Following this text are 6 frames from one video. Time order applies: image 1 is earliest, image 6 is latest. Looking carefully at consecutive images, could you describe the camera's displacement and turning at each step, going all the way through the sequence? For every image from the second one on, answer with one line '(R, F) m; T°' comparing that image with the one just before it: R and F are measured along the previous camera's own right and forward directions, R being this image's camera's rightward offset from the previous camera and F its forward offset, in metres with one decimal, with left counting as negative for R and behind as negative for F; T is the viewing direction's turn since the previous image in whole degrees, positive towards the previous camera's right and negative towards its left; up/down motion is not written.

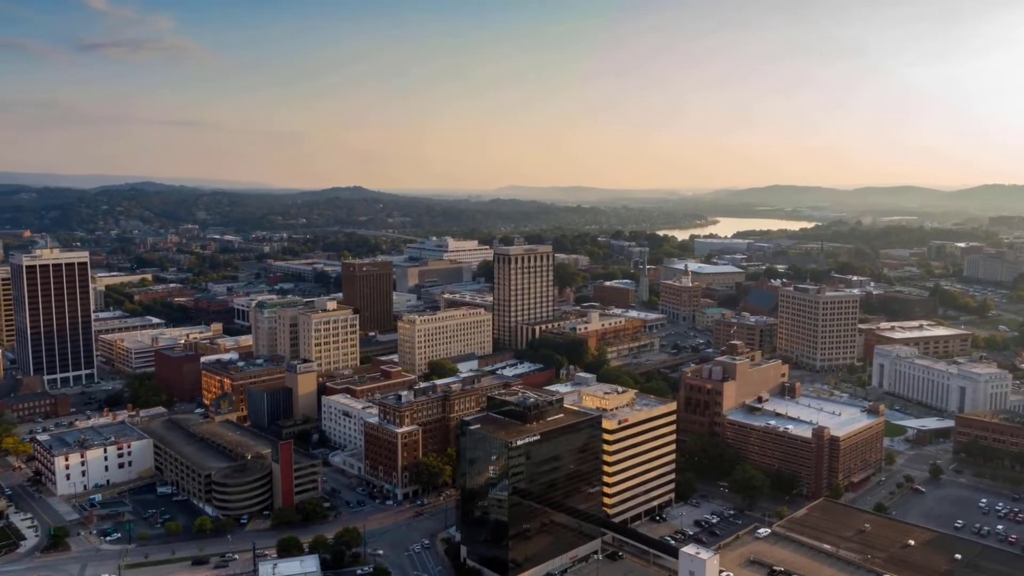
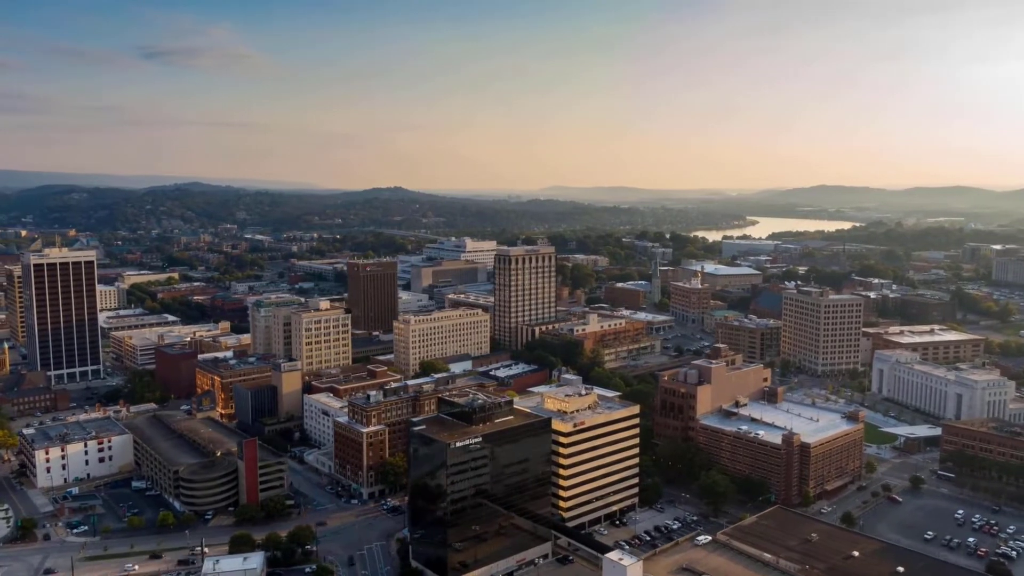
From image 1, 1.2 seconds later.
(+4.1, +0.2) m; -3°
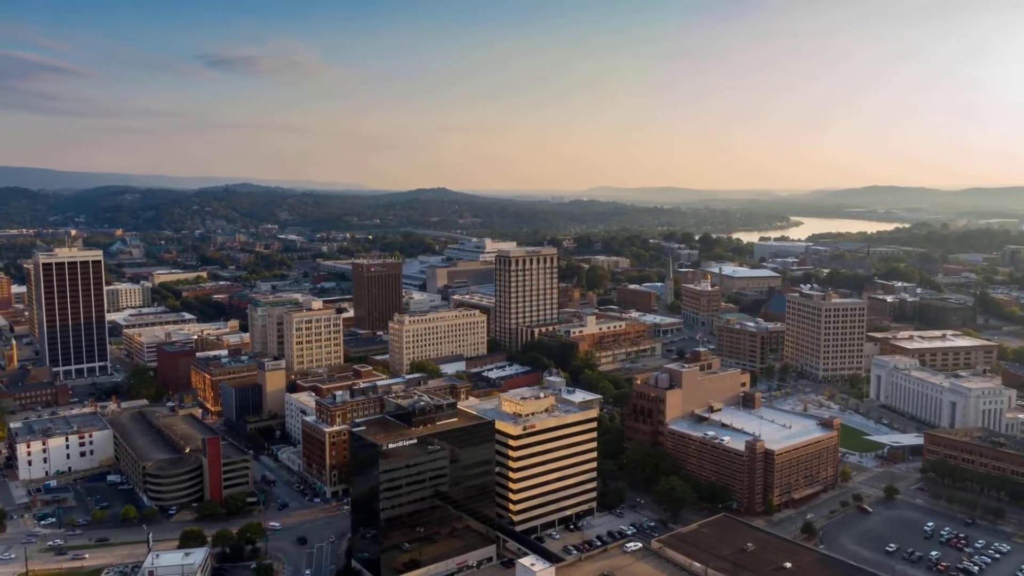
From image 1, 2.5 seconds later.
(+4.5, +0.3) m; -3°
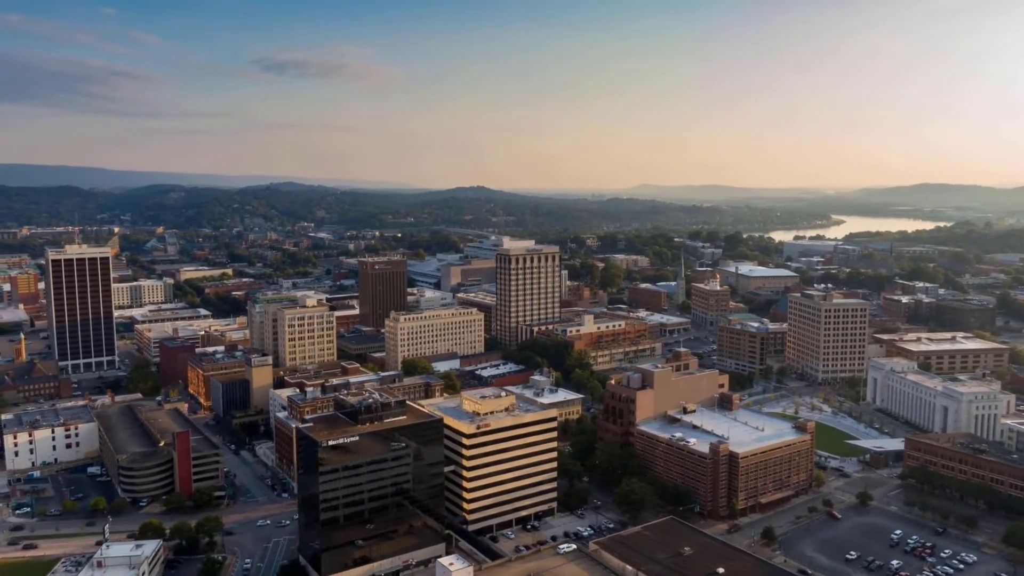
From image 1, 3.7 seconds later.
(+4.1, +0.2) m; -3°
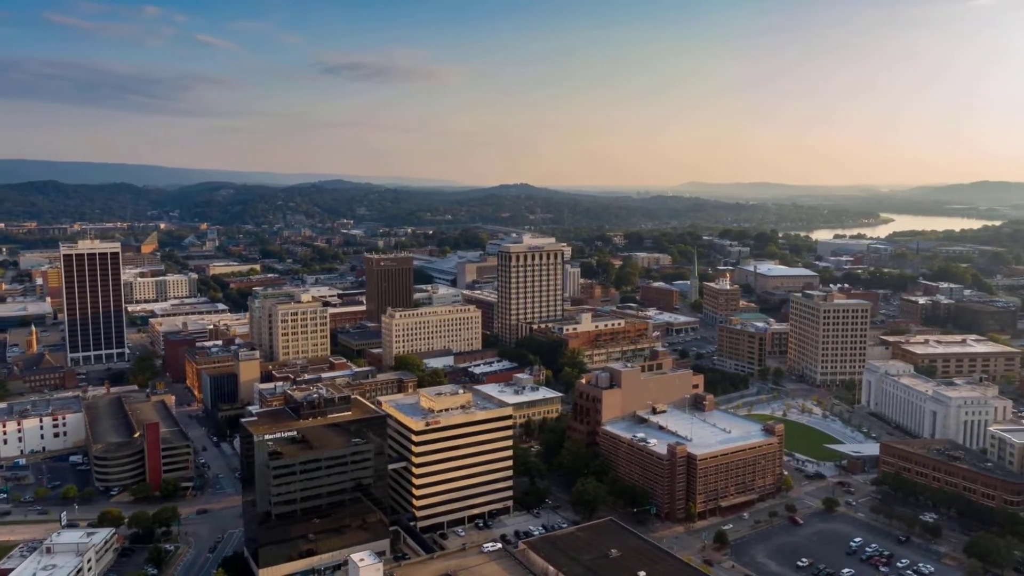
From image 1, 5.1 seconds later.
(+4.6, +0.3) m; -3°
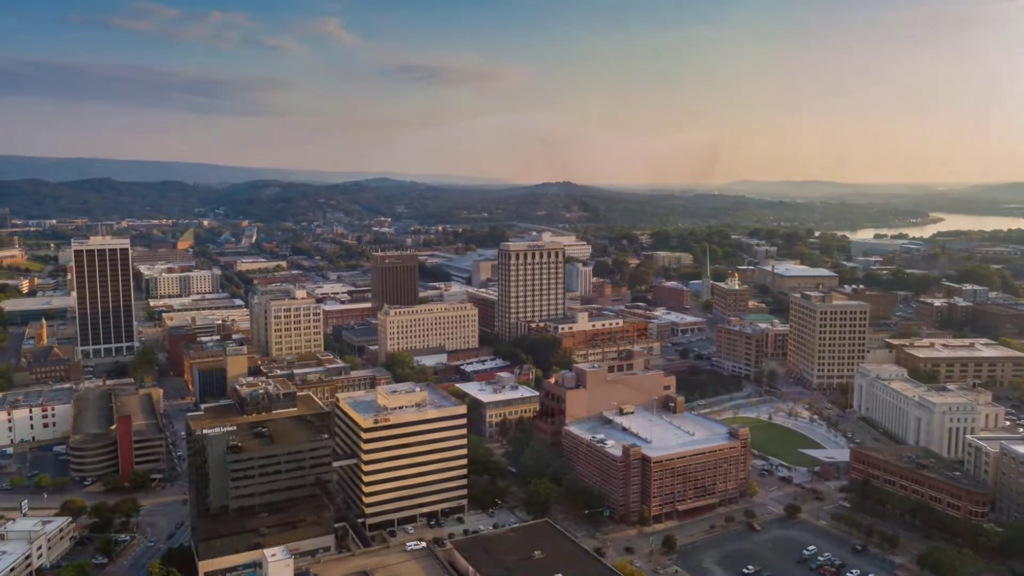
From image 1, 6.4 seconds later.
(+4.5, +0.3) m; -3°
